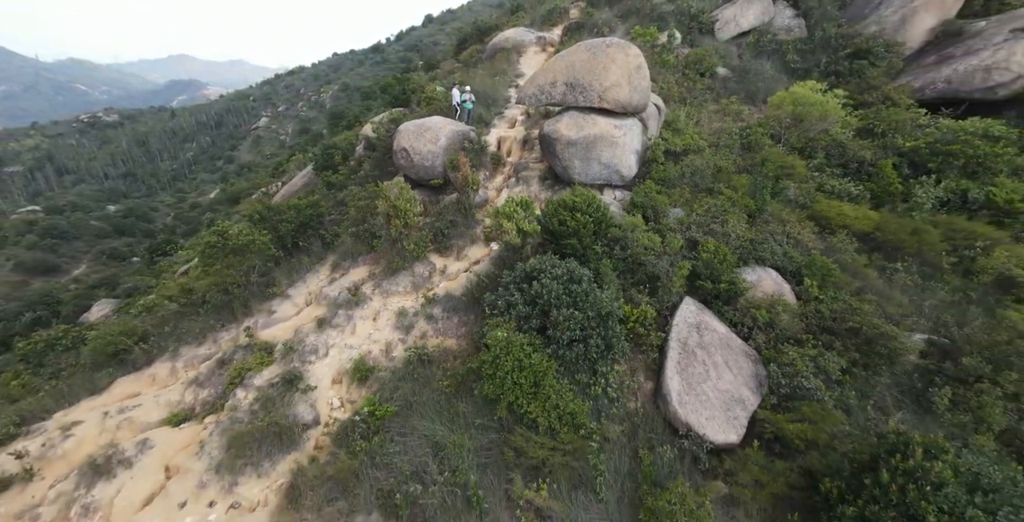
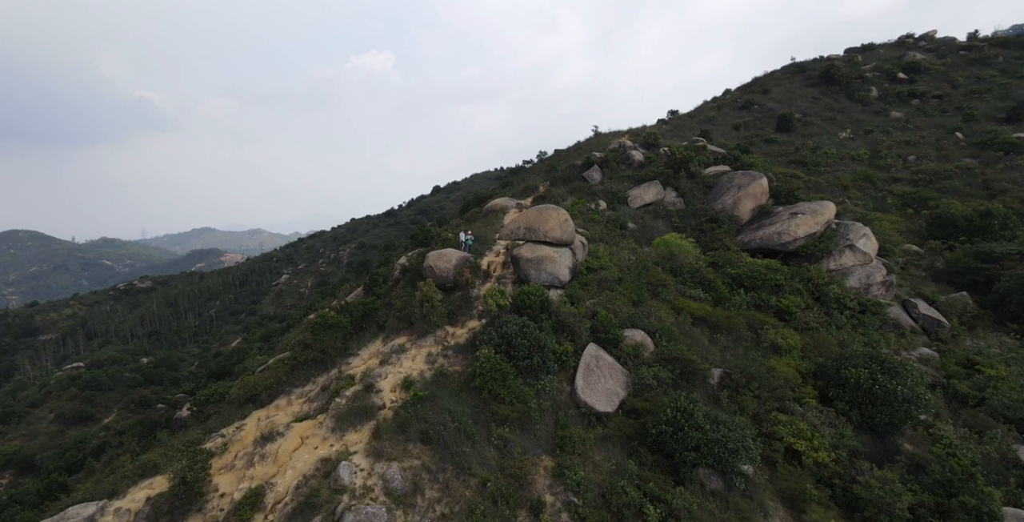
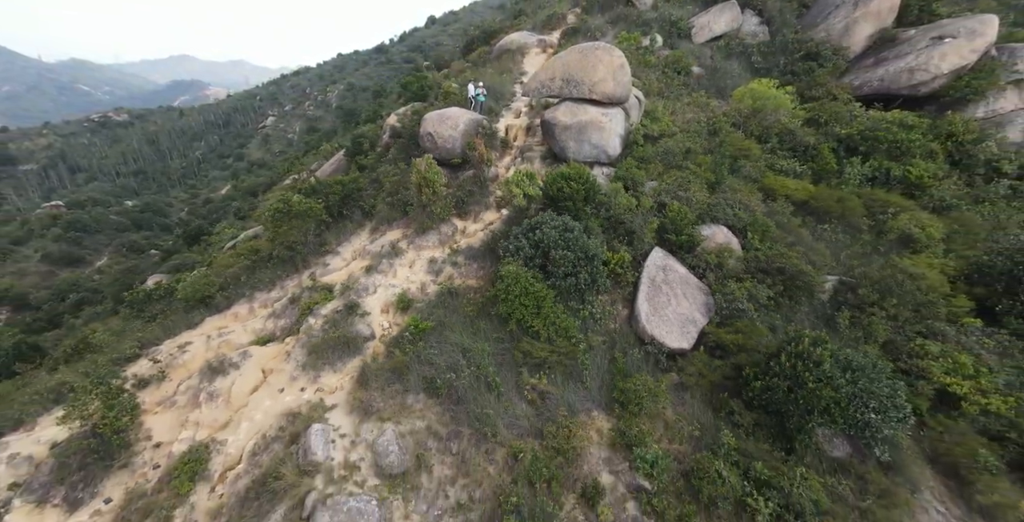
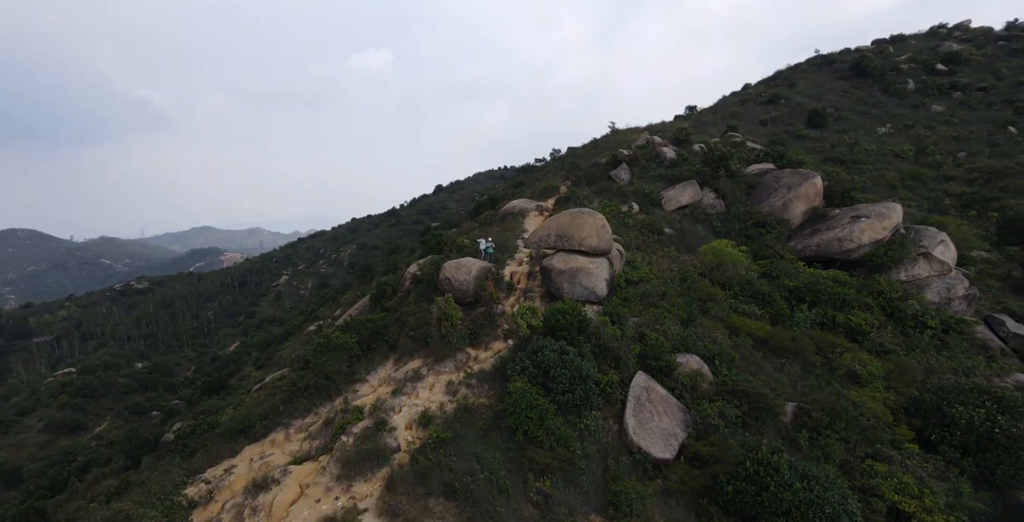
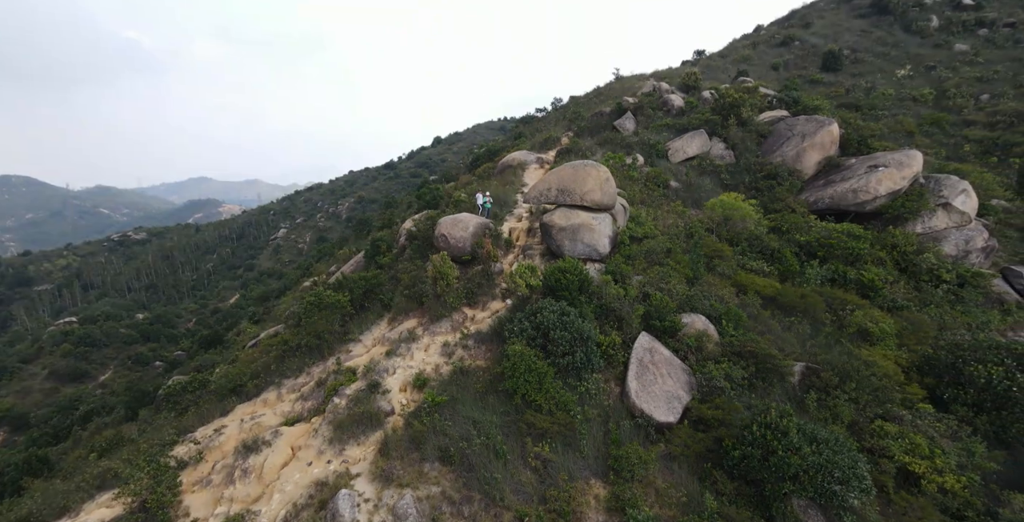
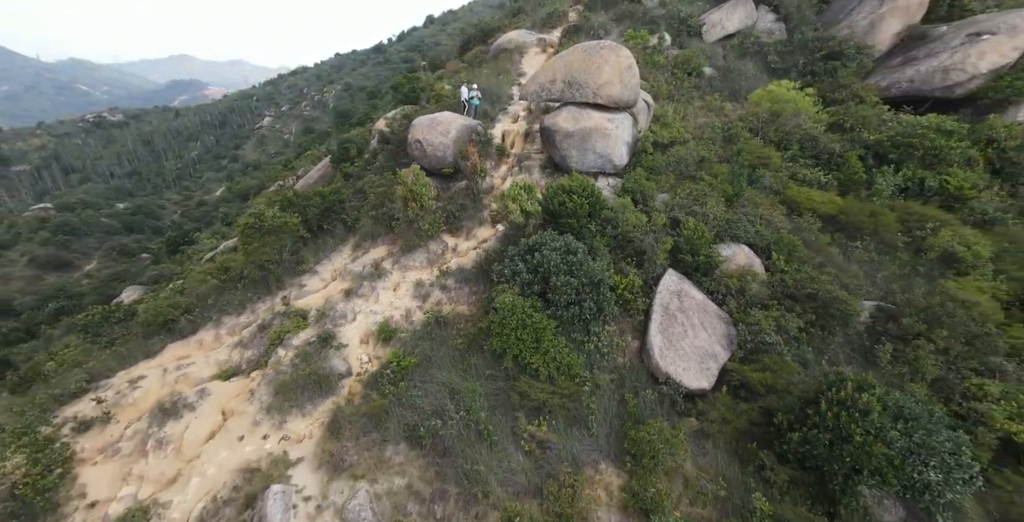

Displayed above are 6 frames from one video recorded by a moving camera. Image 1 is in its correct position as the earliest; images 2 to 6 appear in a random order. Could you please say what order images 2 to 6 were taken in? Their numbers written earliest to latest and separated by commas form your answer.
6, 3, 5, 4, 2
